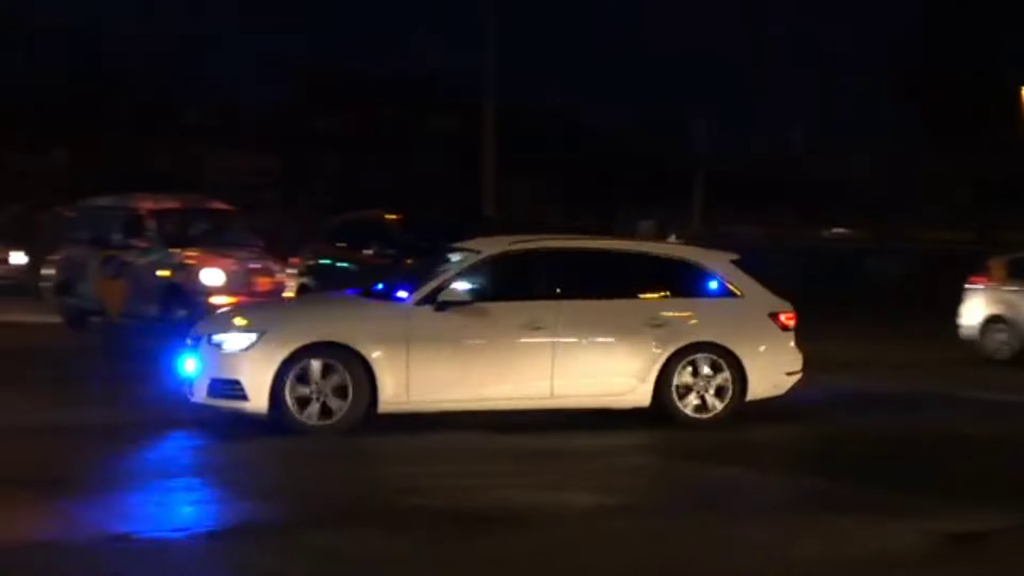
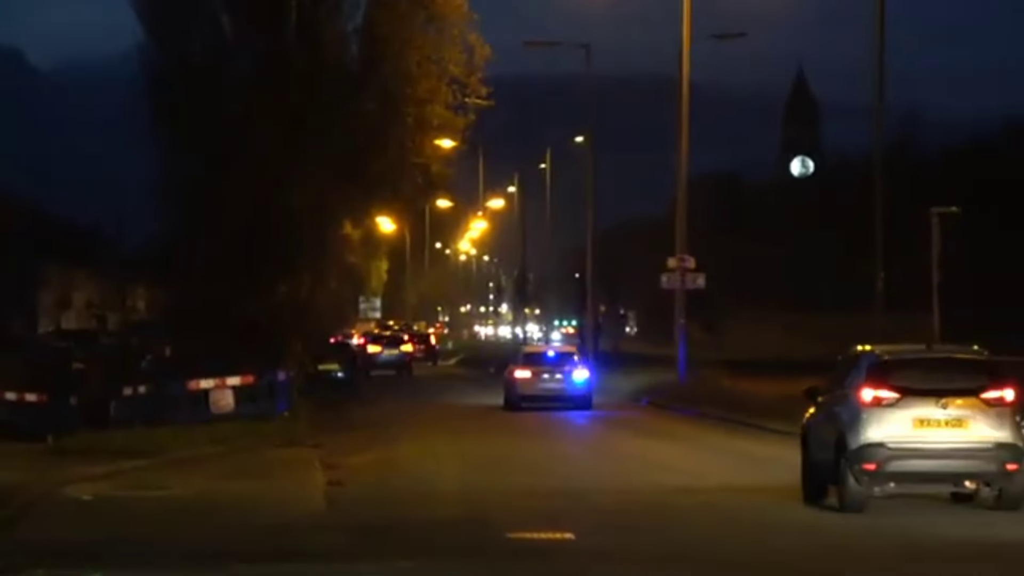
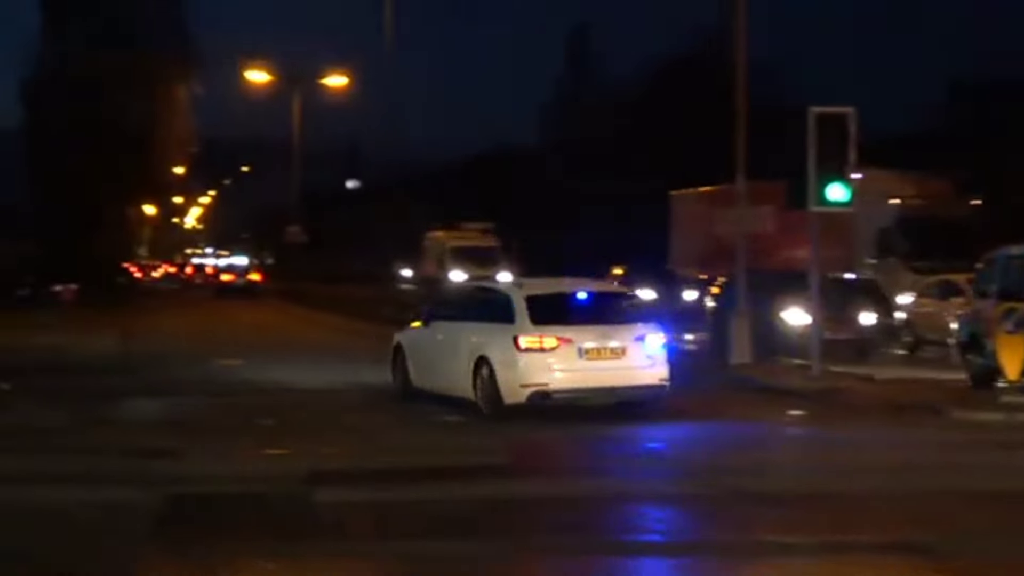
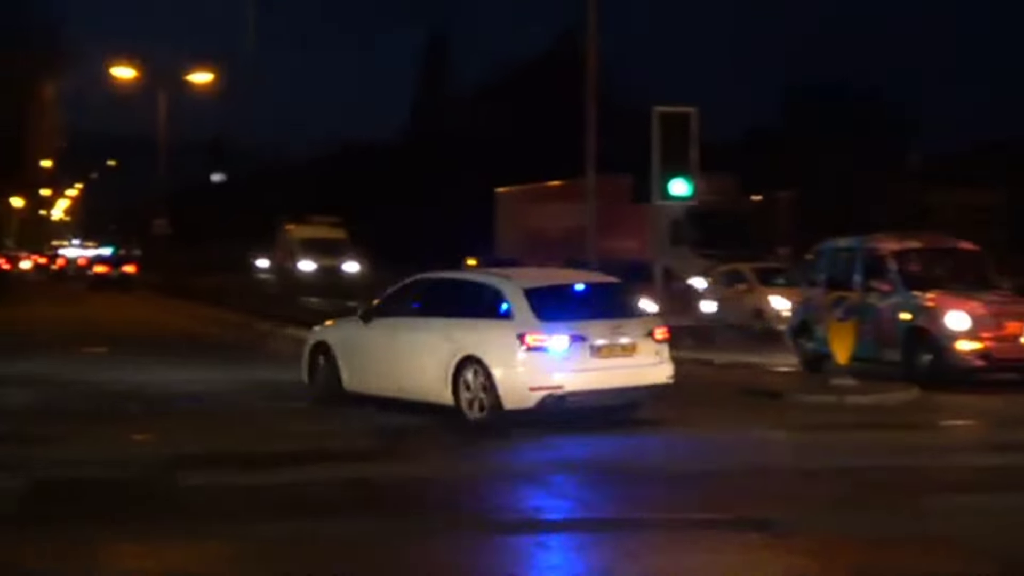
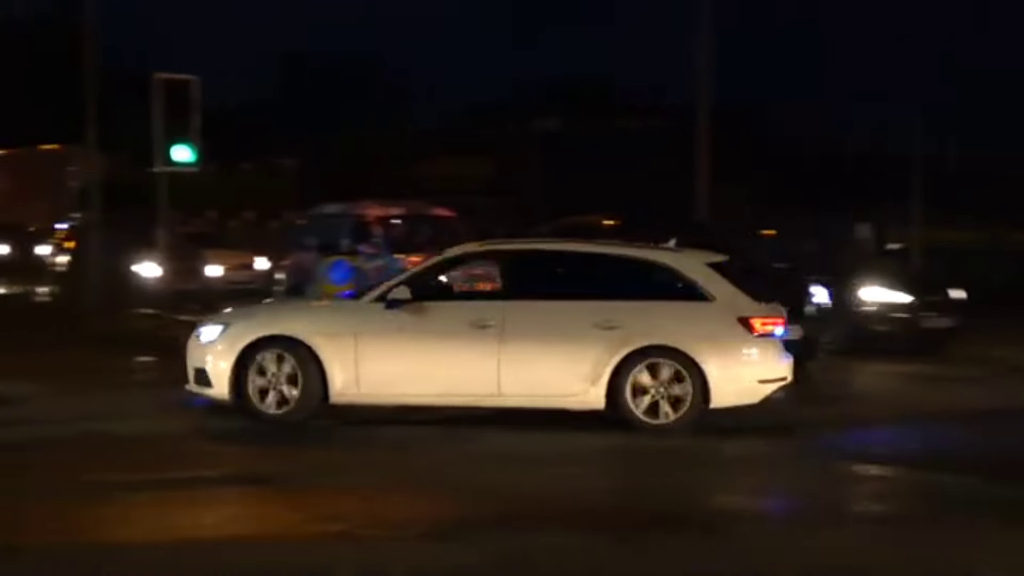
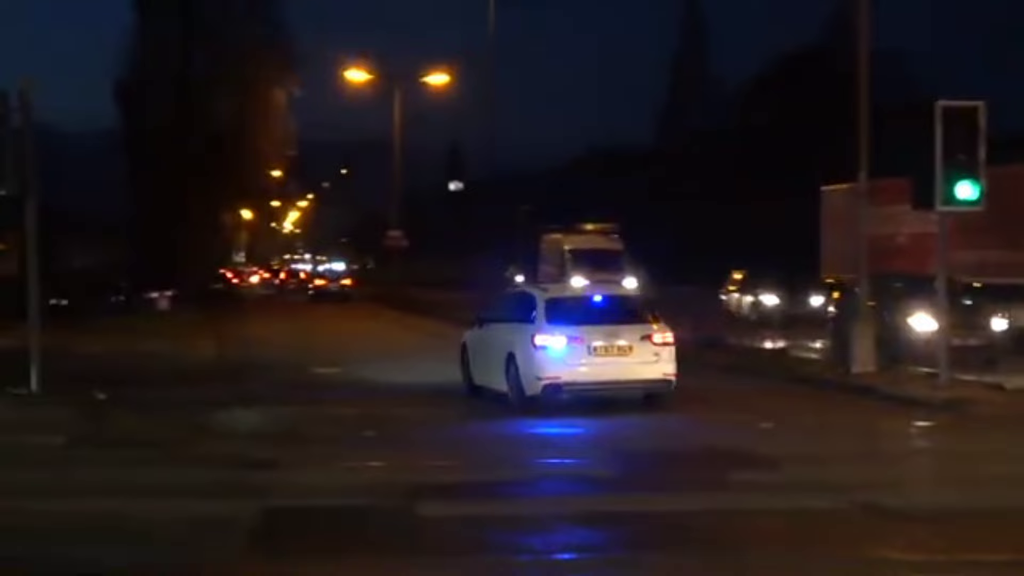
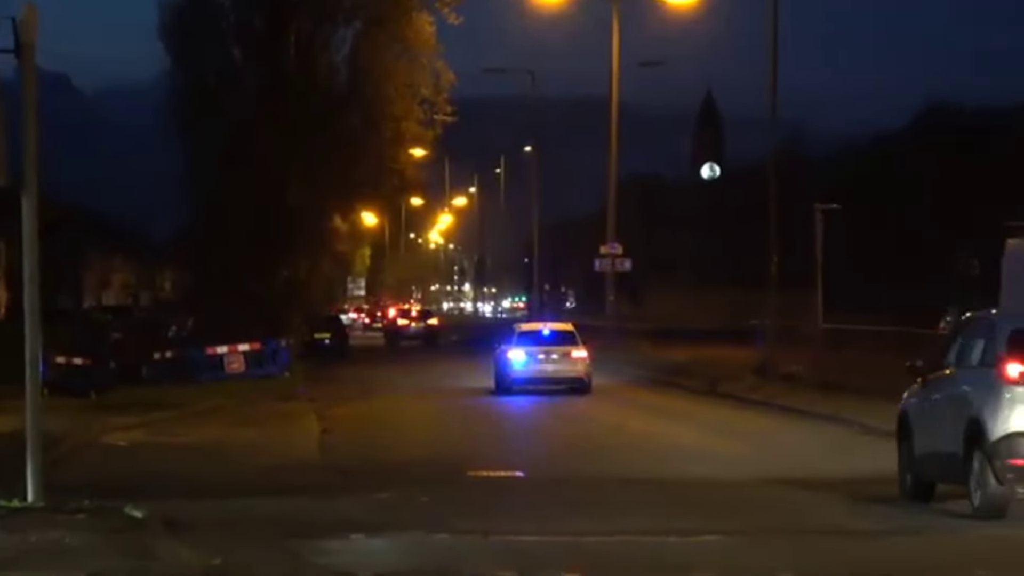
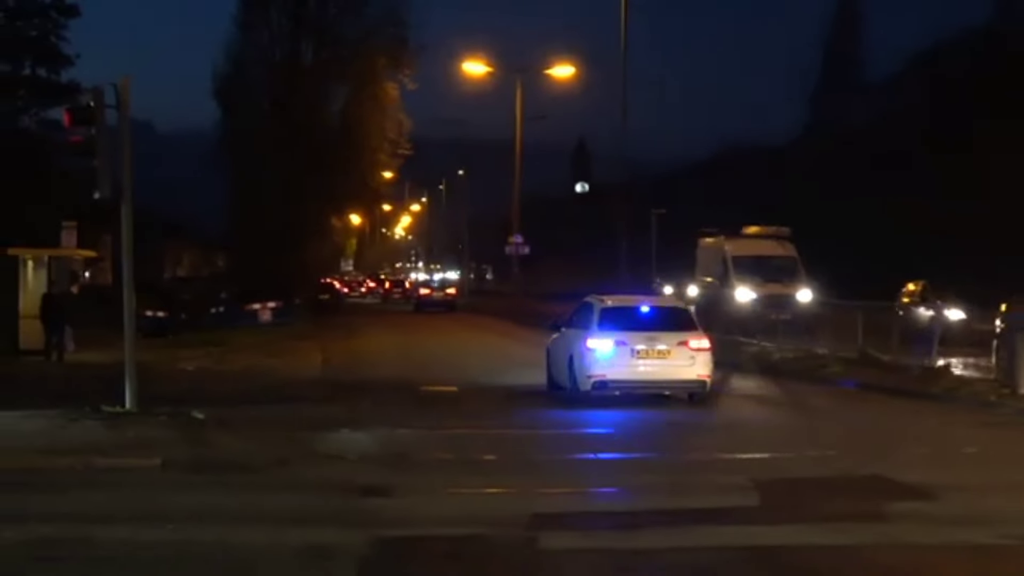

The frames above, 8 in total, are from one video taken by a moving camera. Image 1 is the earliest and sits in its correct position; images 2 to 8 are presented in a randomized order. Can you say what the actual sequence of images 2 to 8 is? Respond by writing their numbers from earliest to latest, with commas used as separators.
5, 4, 3, 6, 8, 7, 2
